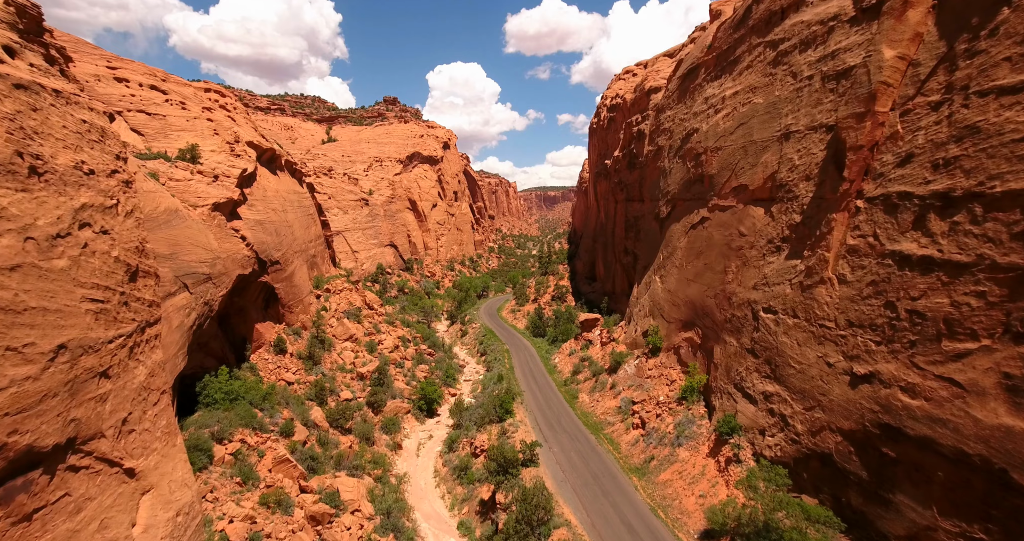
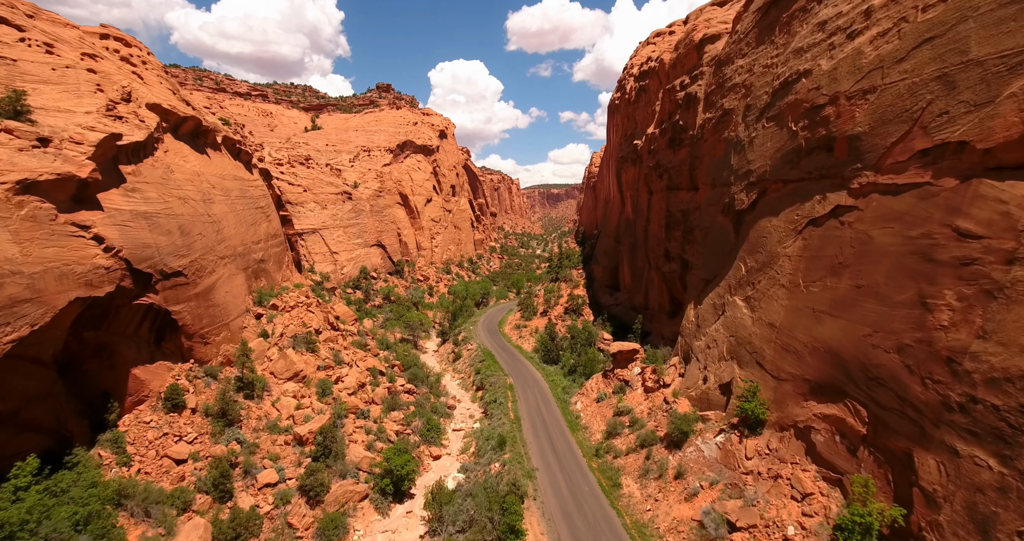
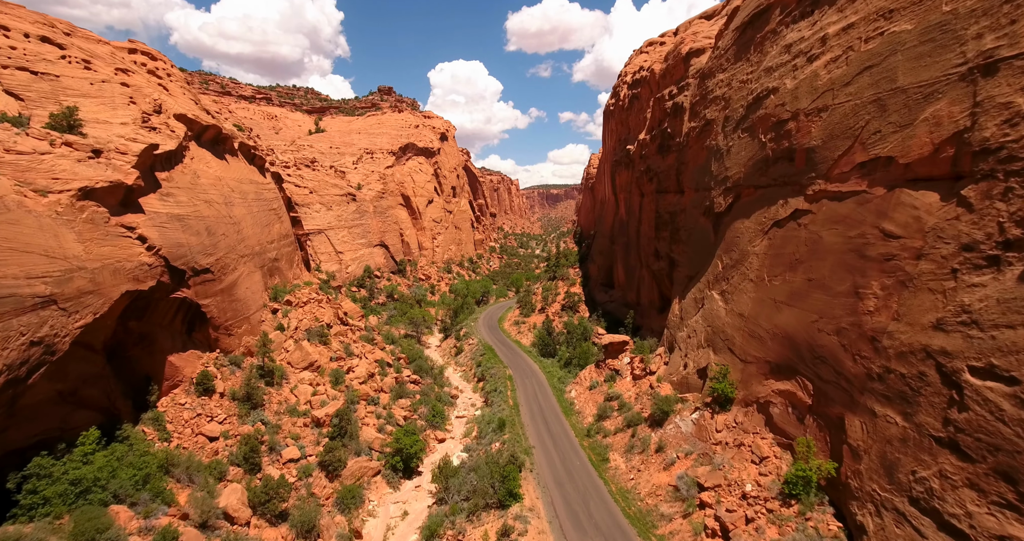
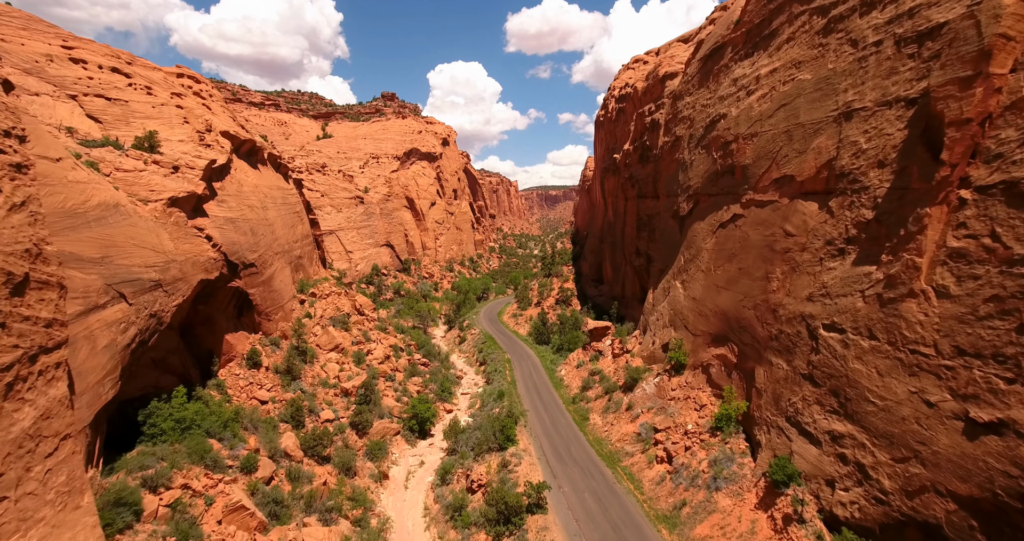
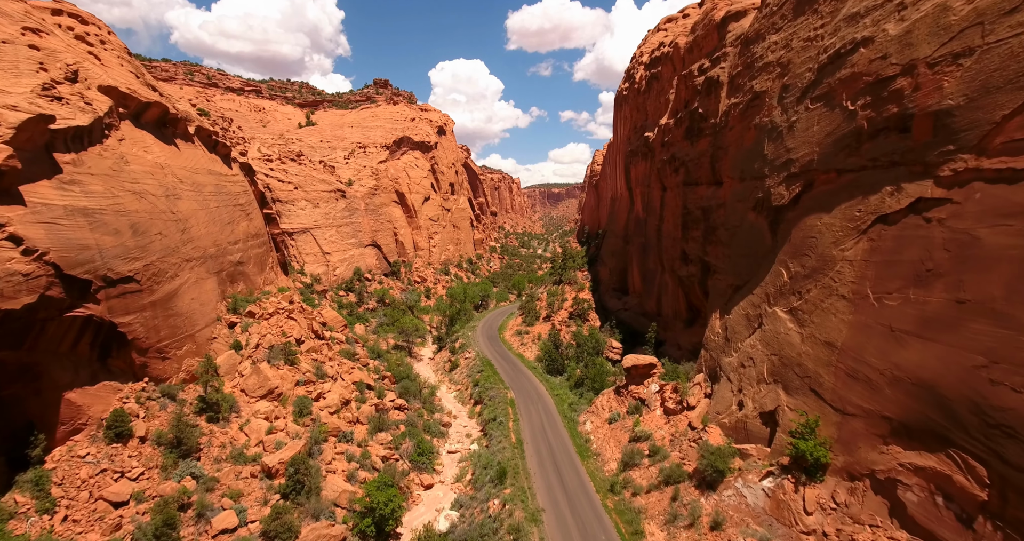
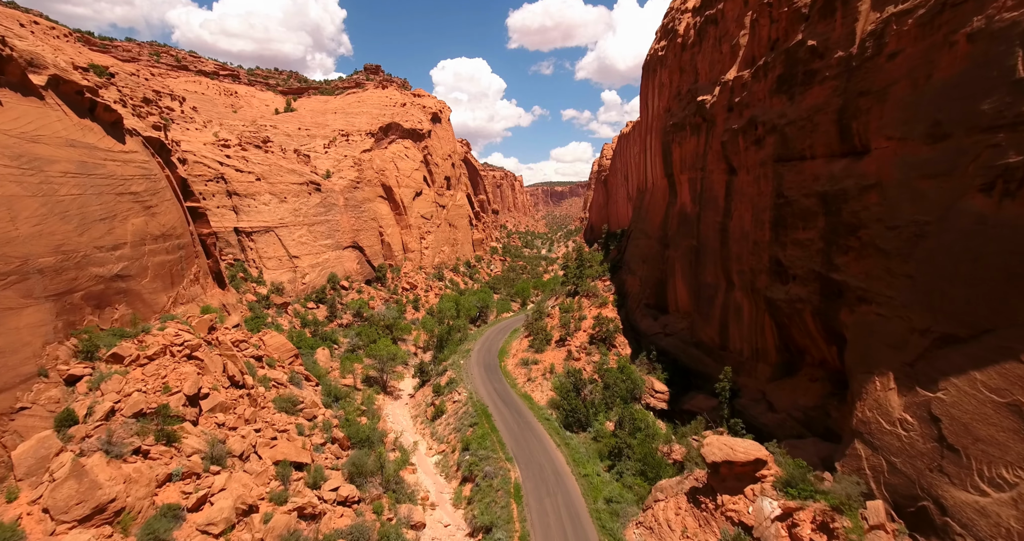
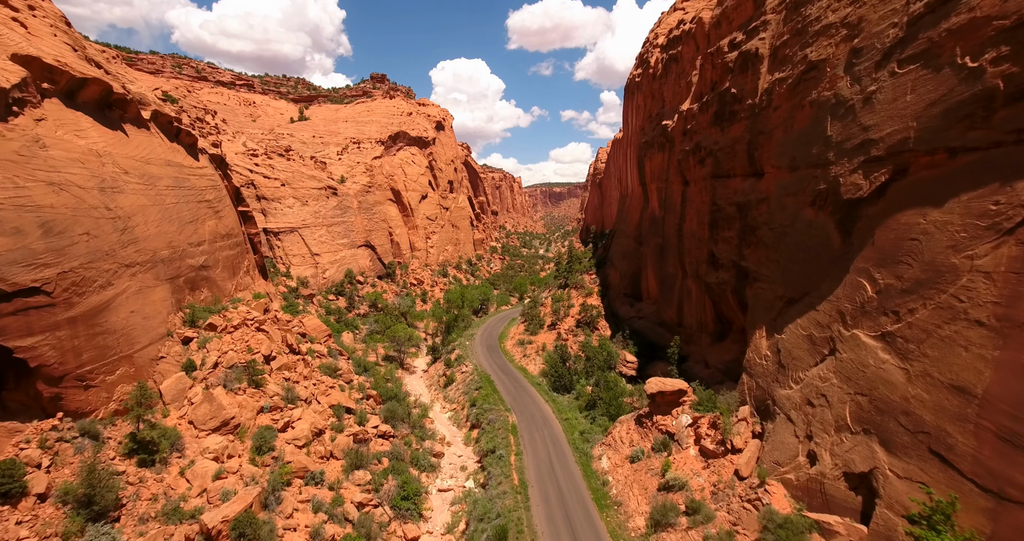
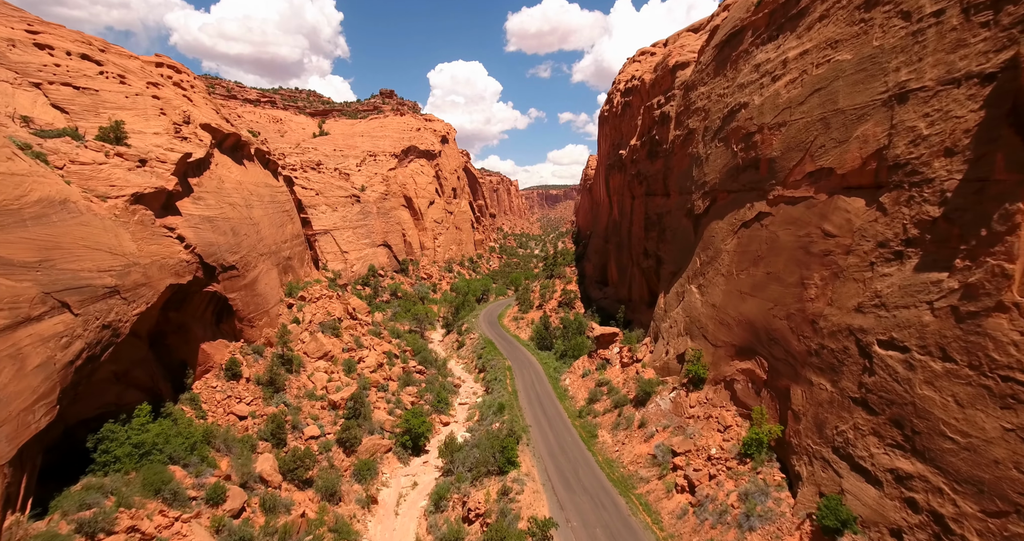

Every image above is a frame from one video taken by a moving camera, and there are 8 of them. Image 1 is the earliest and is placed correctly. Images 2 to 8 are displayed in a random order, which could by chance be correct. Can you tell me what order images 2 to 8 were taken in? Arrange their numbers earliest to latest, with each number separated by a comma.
4, 8, 3, 2, 5, 7, 6
